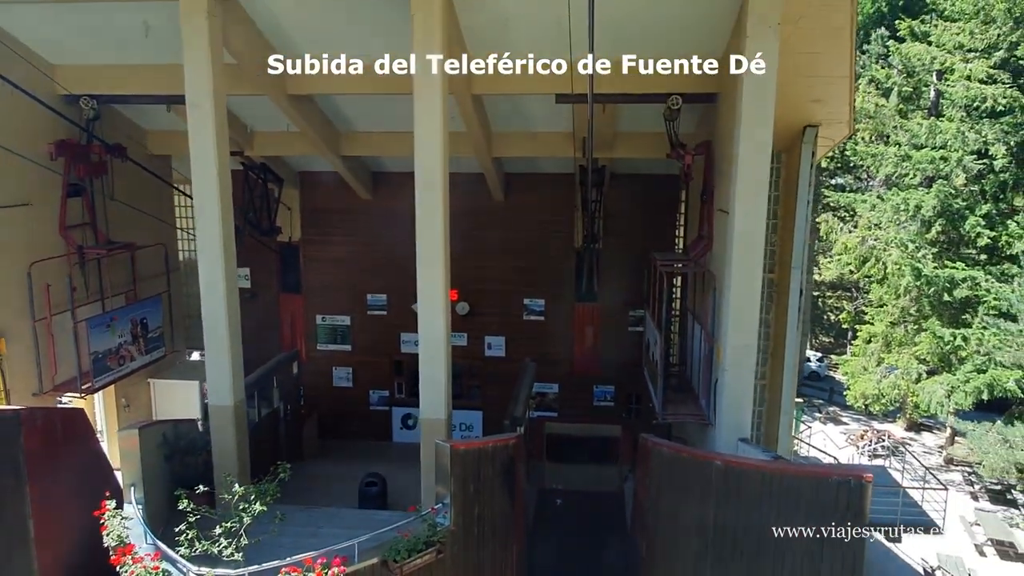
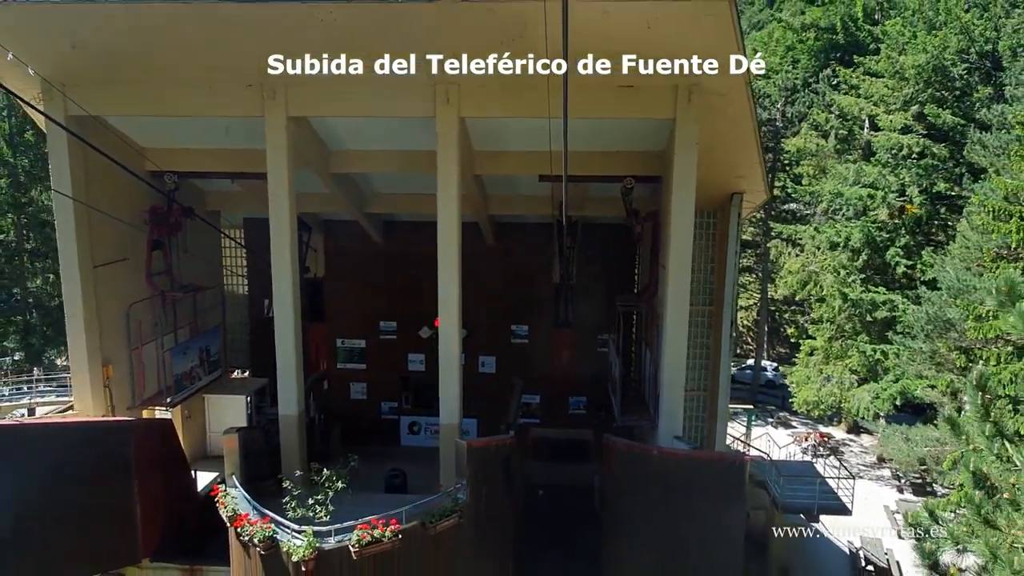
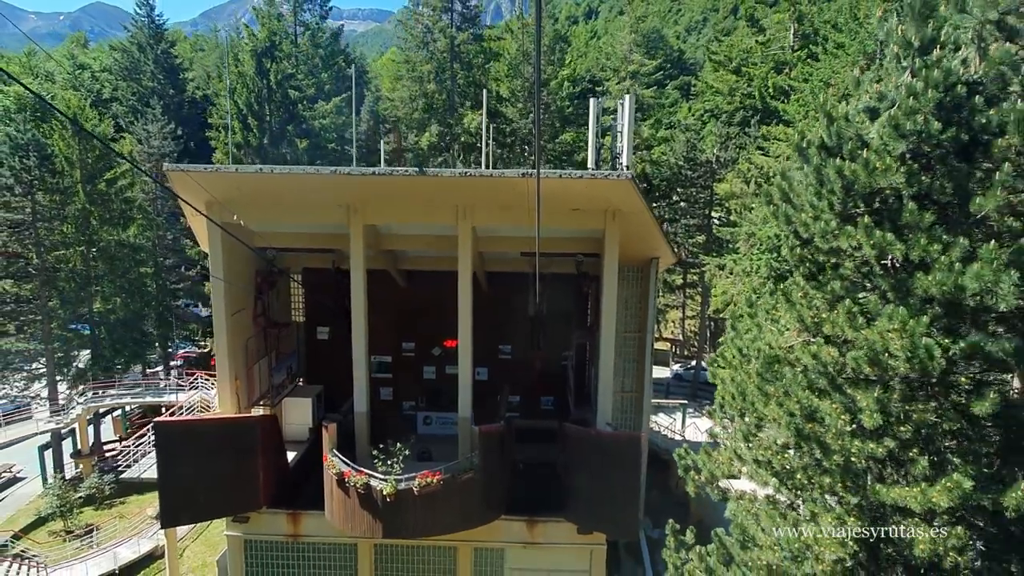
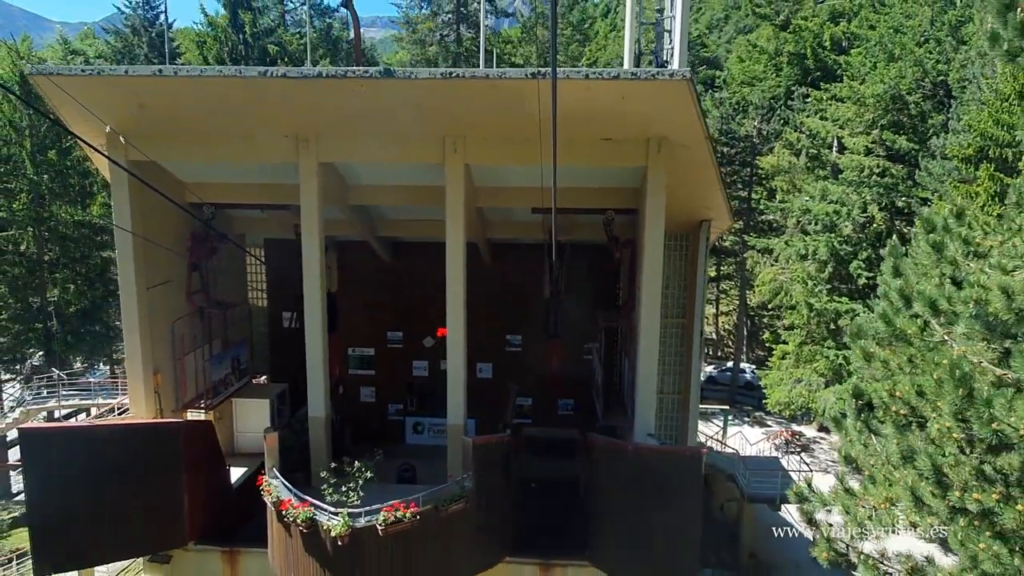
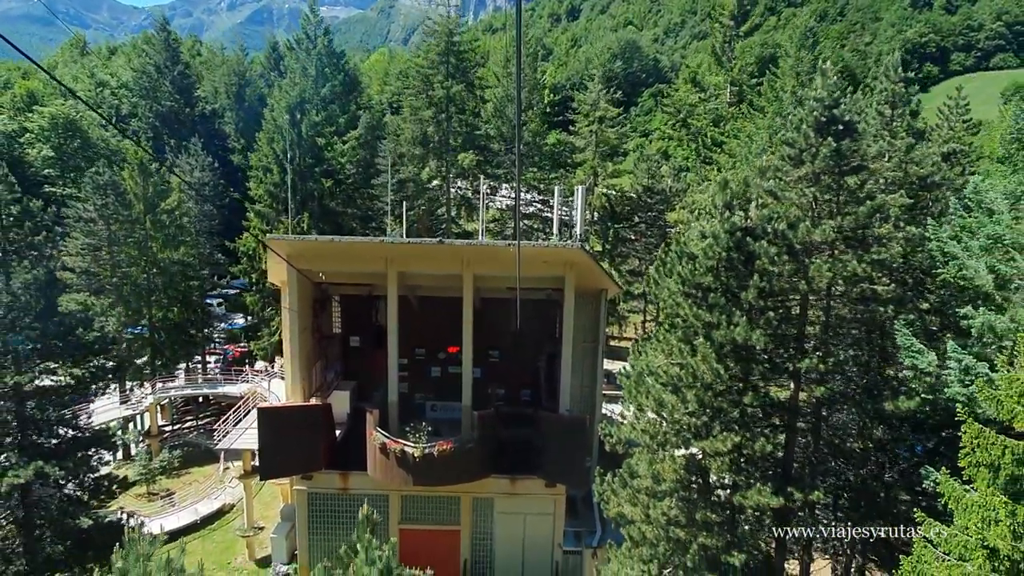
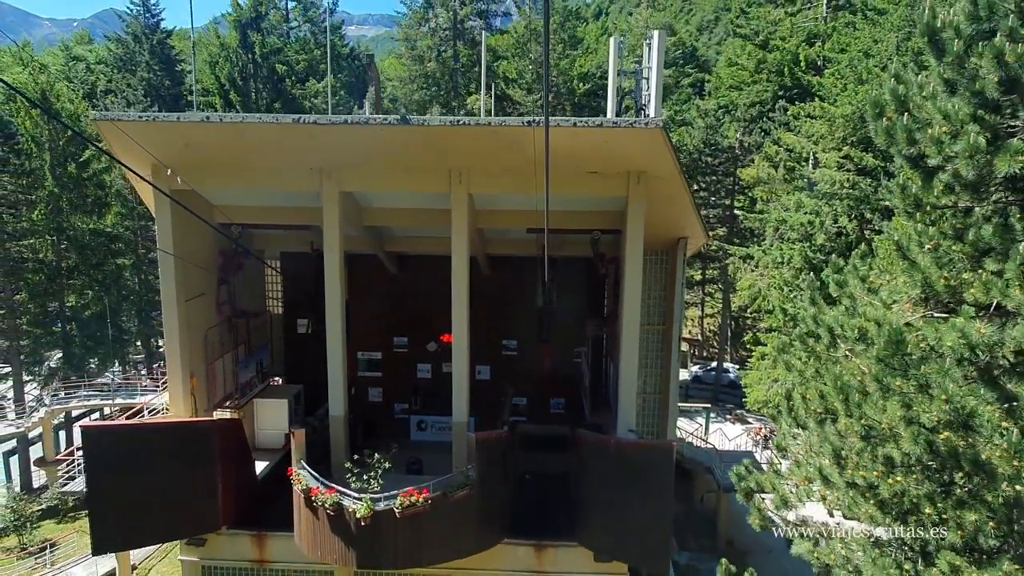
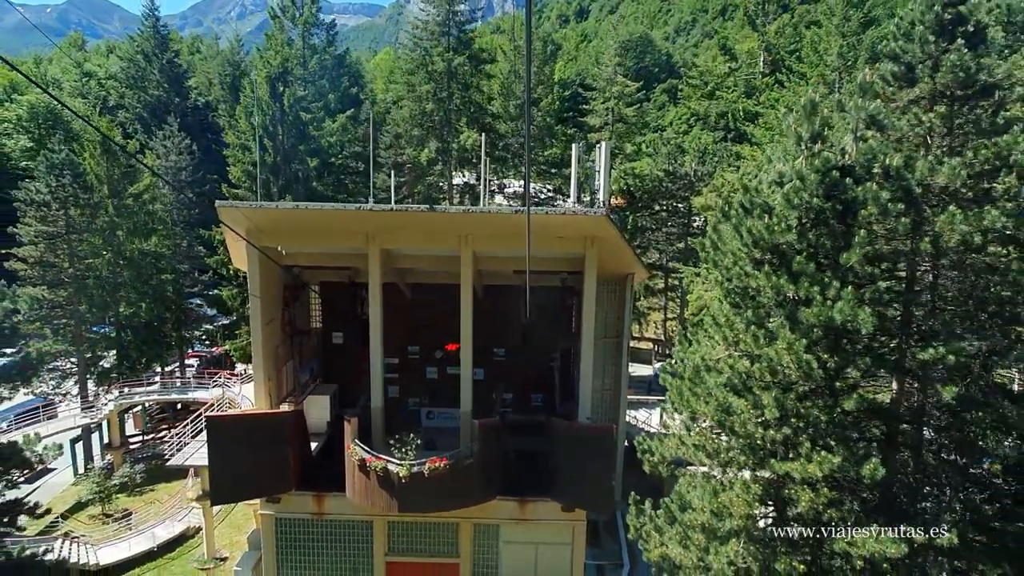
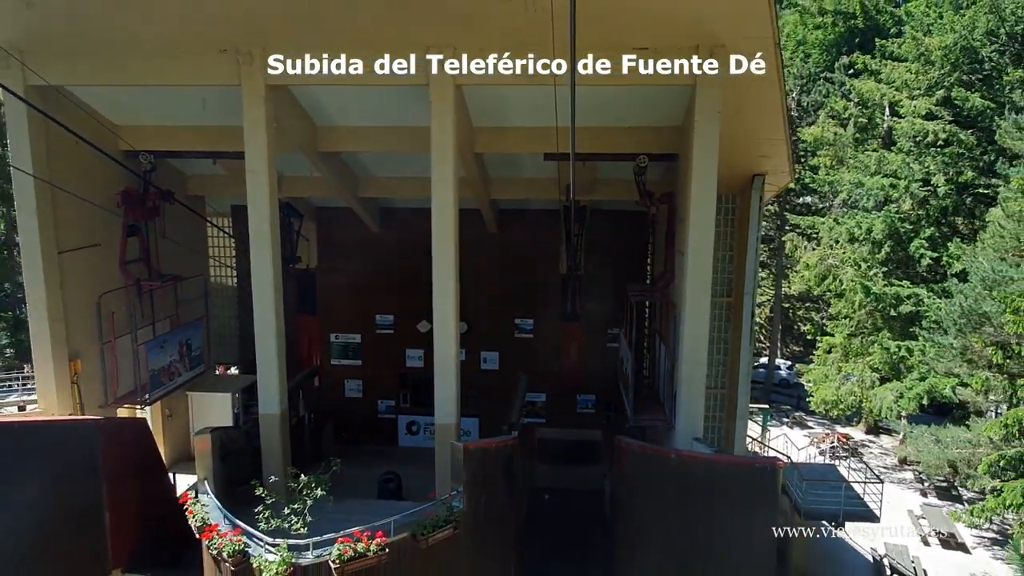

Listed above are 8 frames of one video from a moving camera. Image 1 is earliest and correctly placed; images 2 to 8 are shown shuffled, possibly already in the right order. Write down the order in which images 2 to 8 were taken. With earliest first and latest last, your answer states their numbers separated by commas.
8, 2, 4, 6, 3, 7, 5
